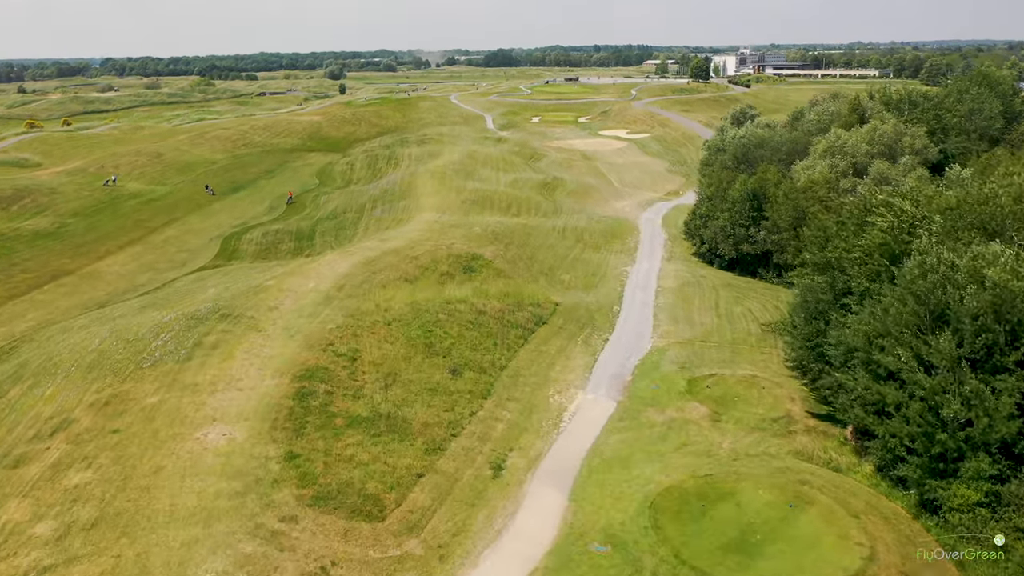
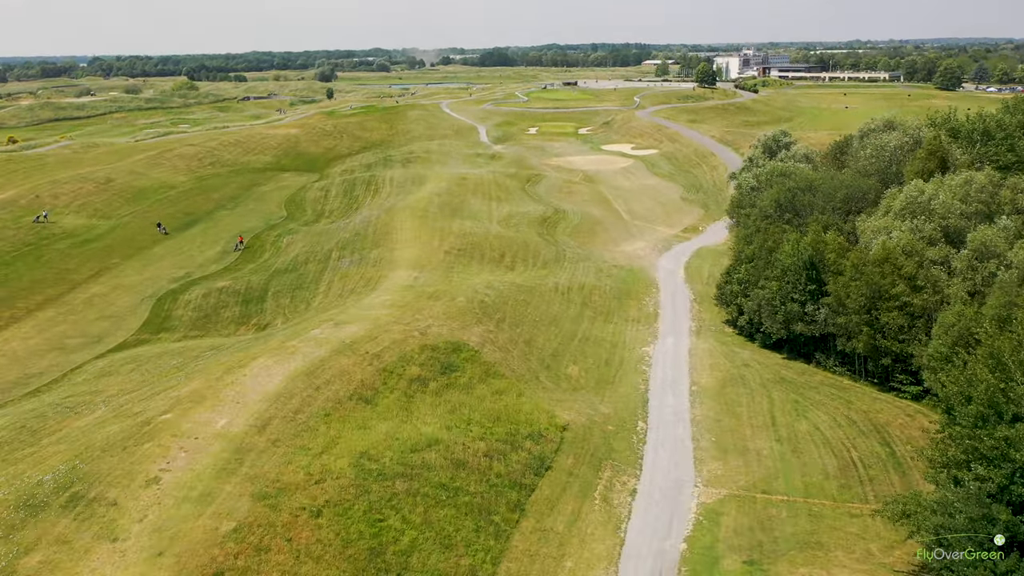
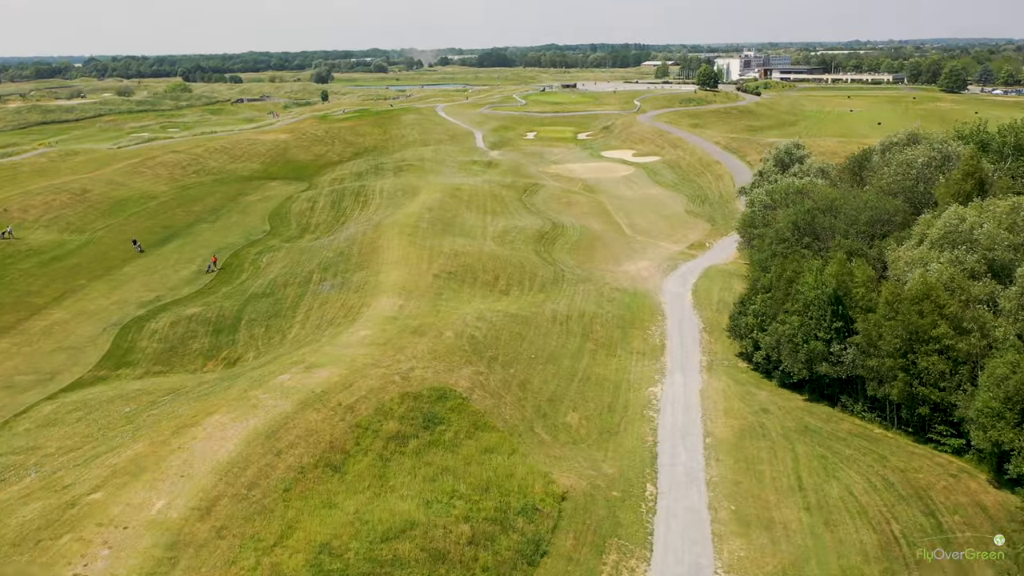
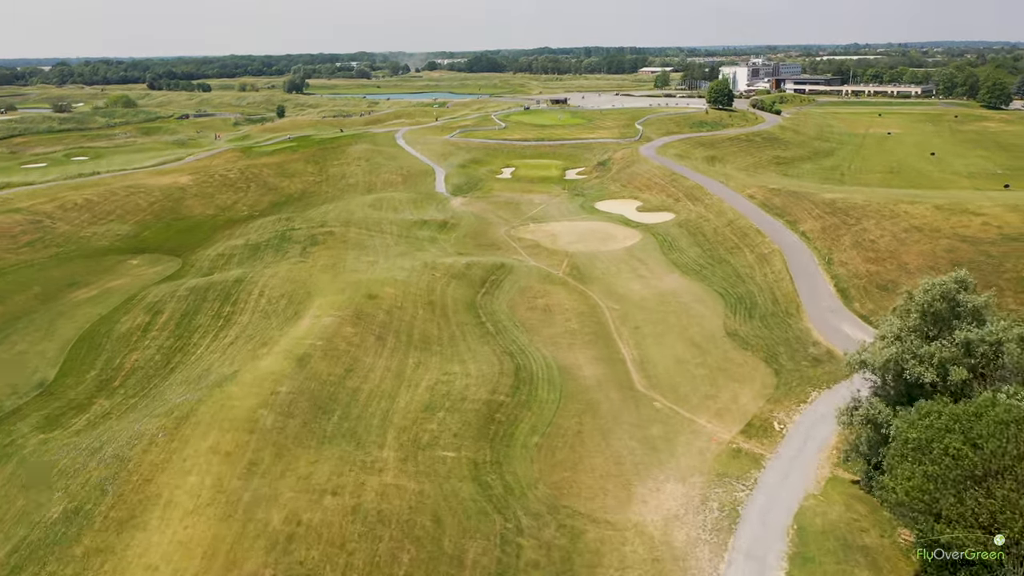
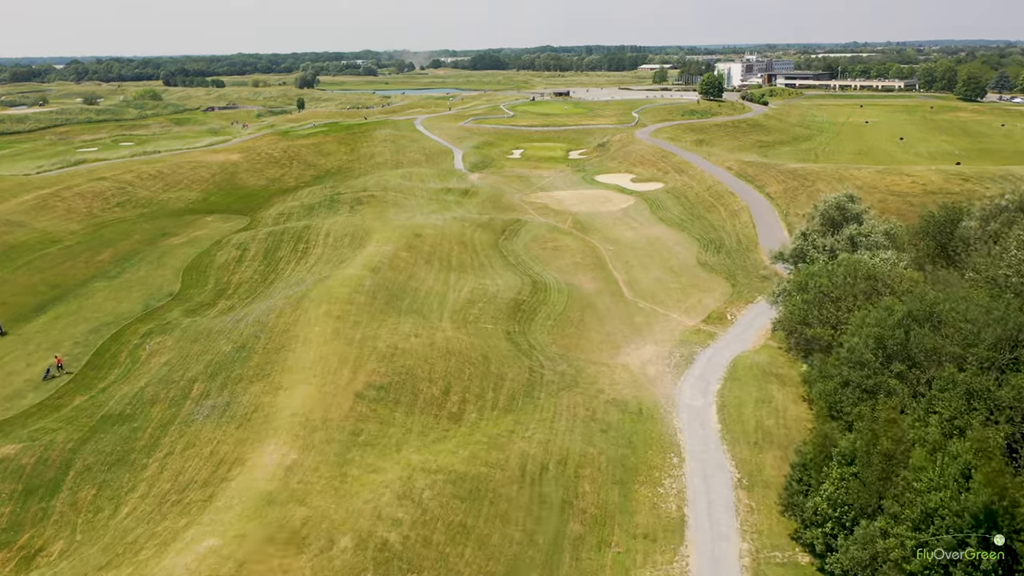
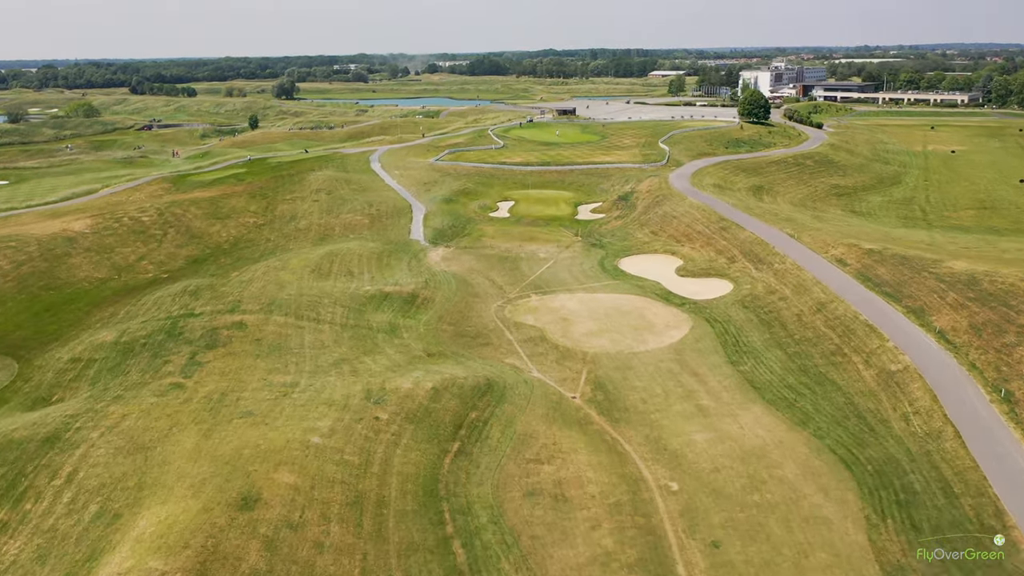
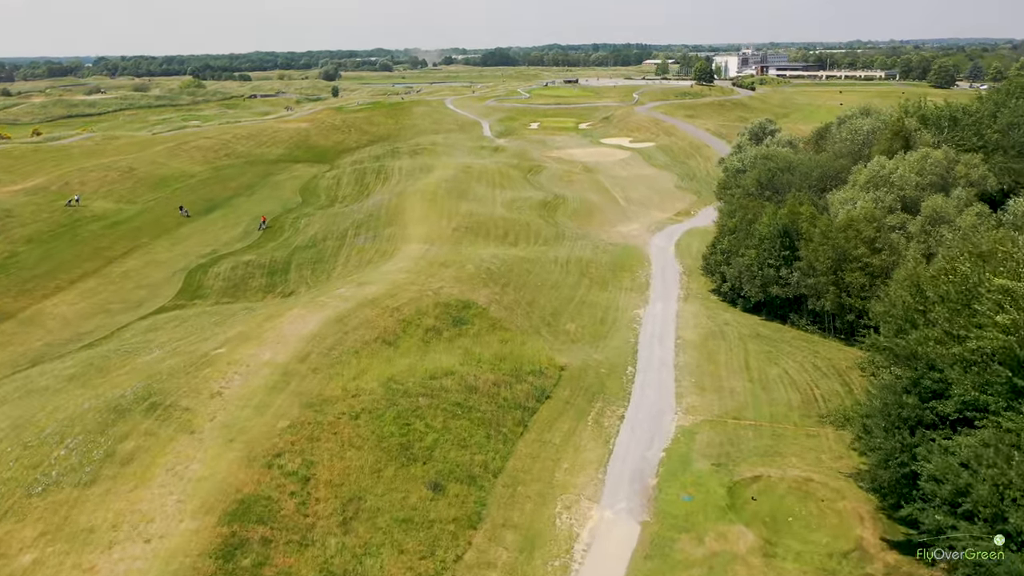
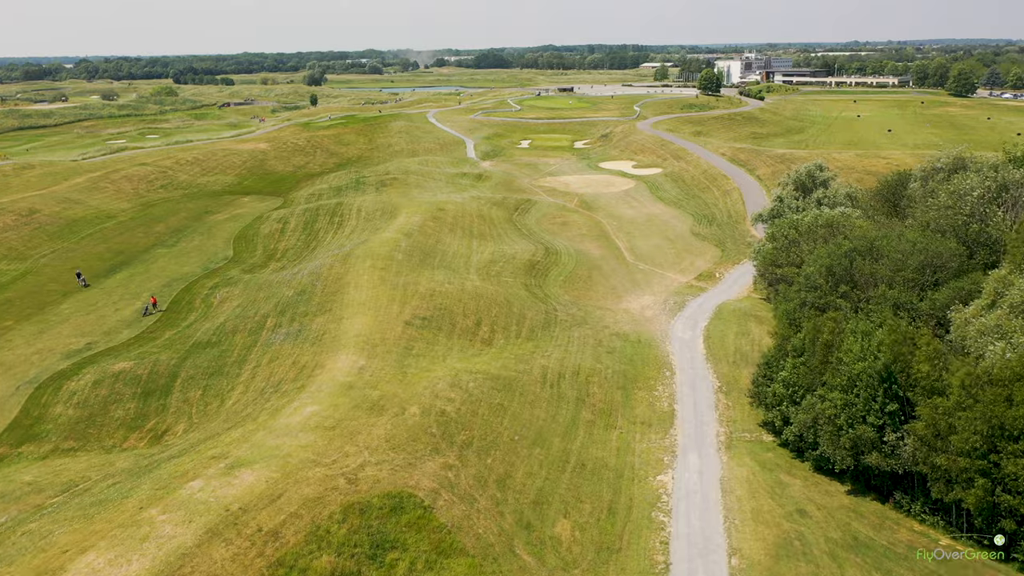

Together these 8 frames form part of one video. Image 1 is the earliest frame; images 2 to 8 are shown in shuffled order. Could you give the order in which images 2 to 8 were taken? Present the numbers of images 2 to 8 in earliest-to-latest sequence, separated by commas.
7, 2, 3, 8, 5, 4, 6
